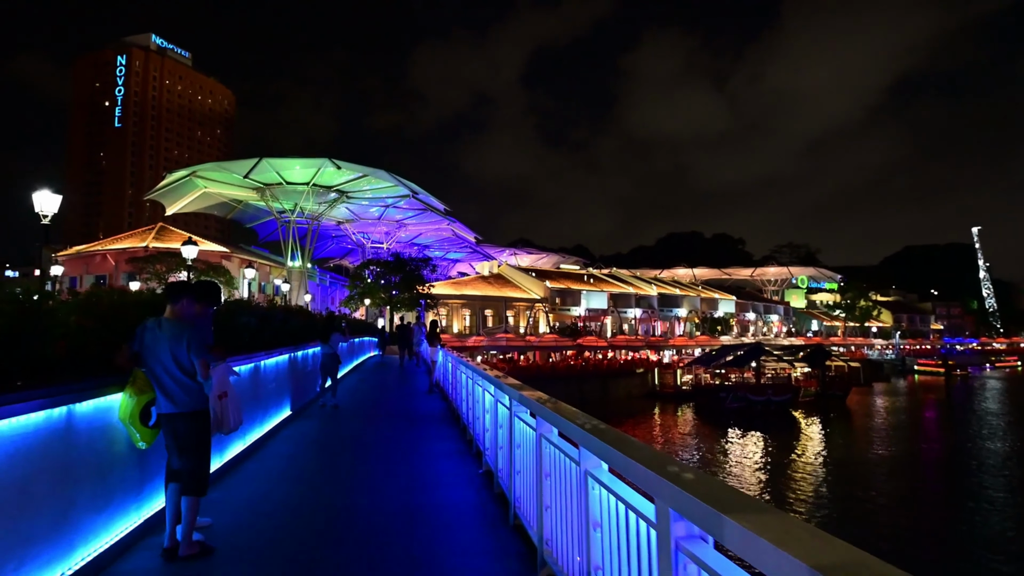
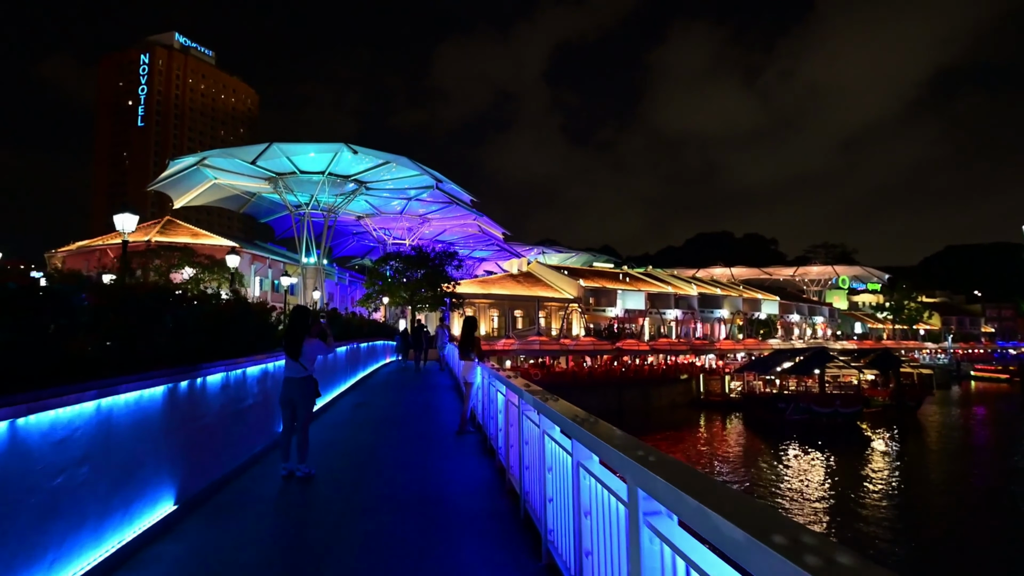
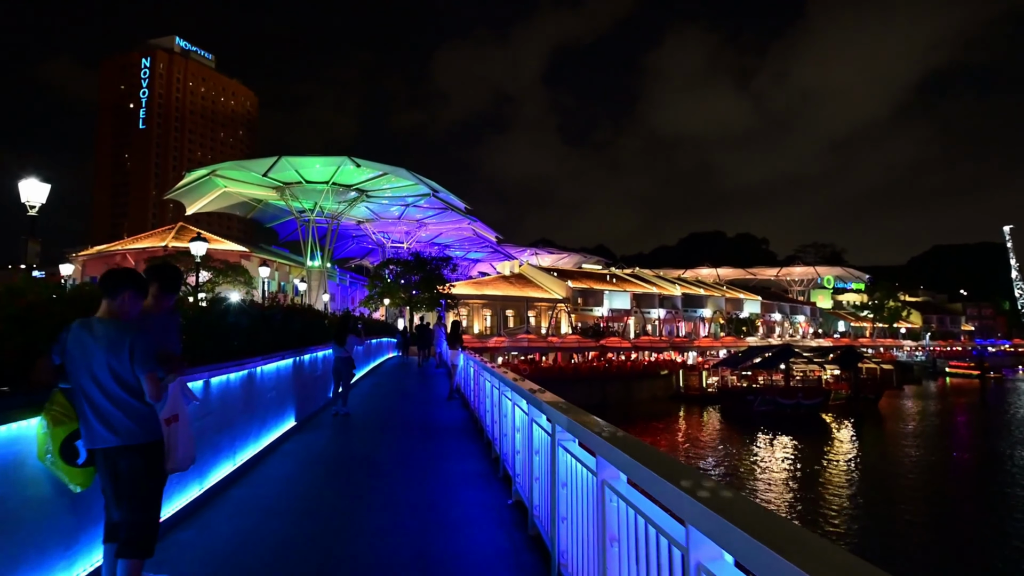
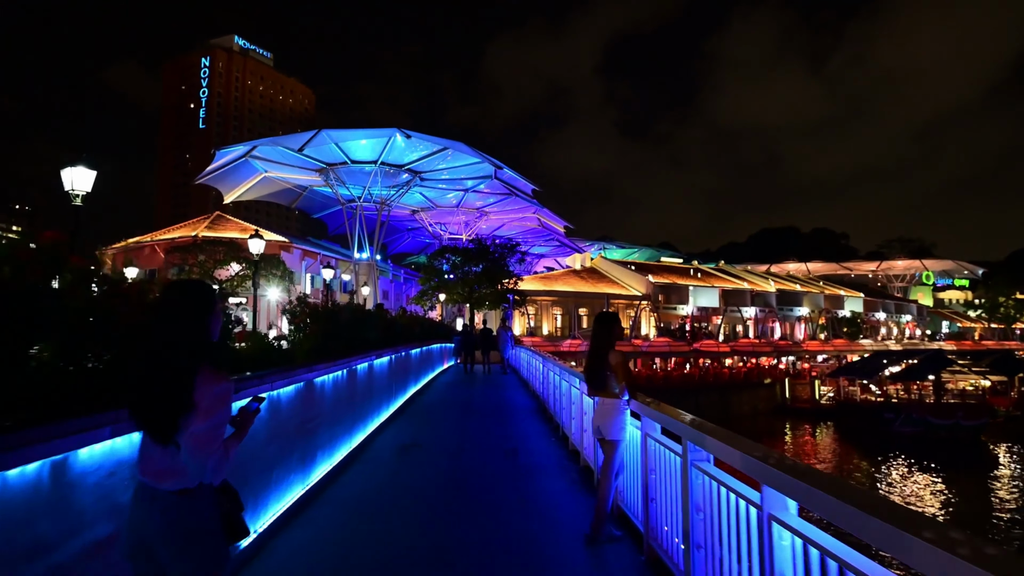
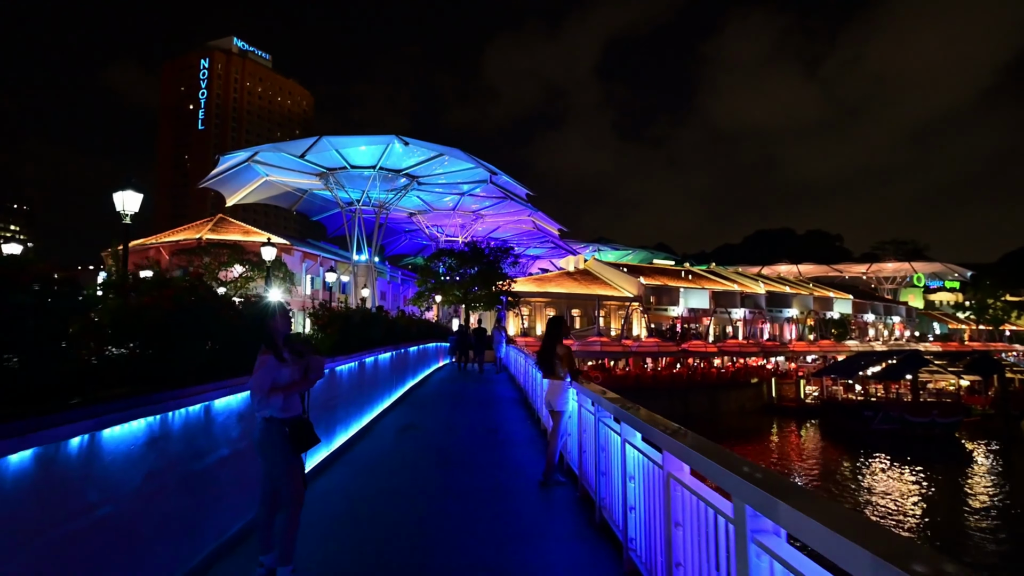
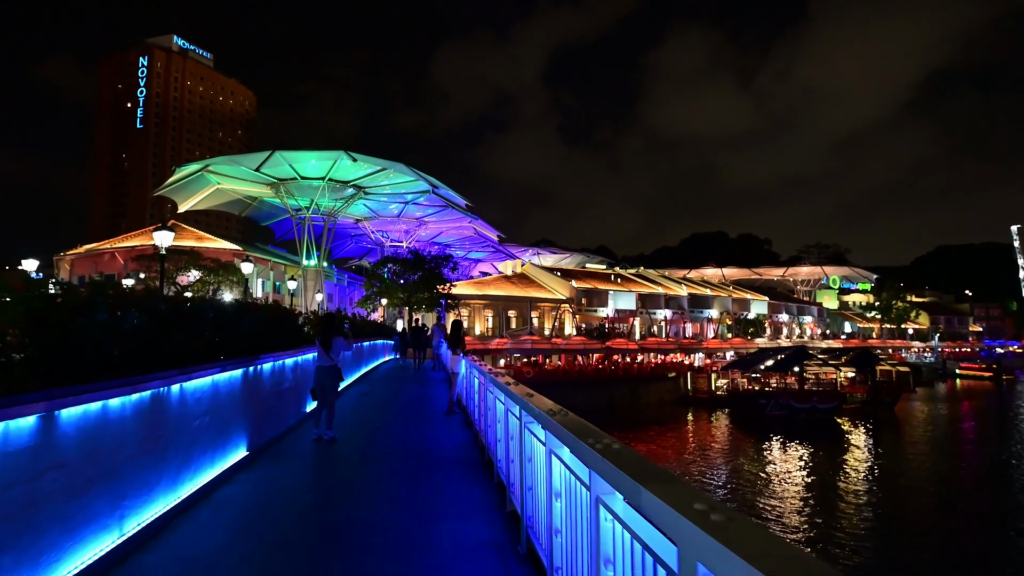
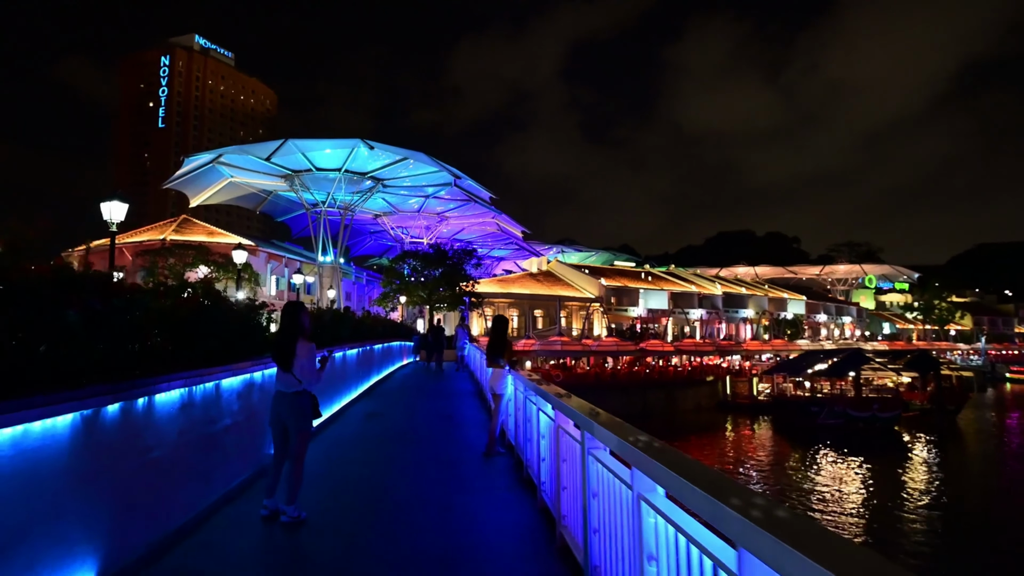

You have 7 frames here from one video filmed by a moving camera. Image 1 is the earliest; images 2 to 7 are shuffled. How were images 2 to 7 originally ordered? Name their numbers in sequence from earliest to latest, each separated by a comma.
3, 6, 2, 7, 5, 4
